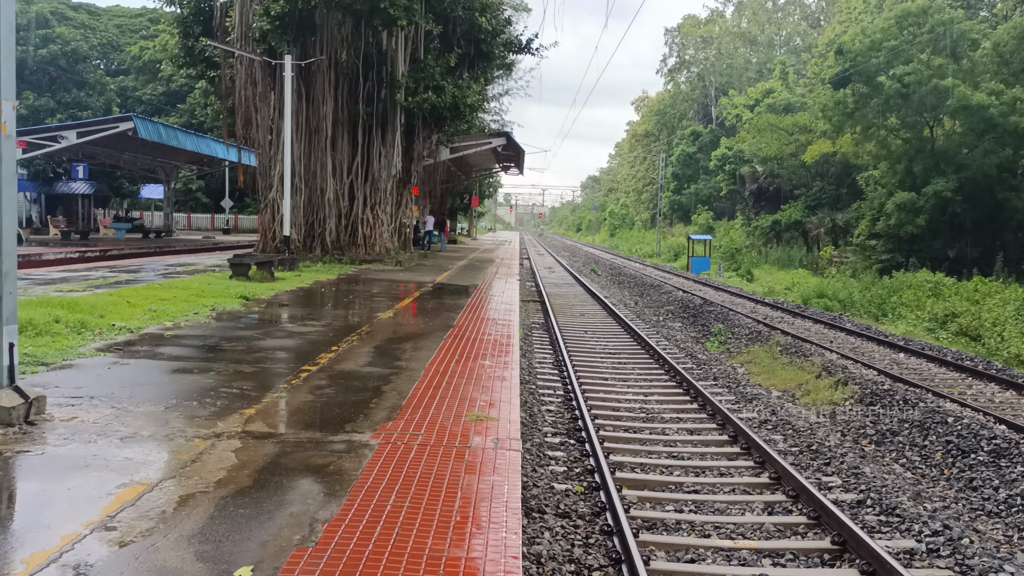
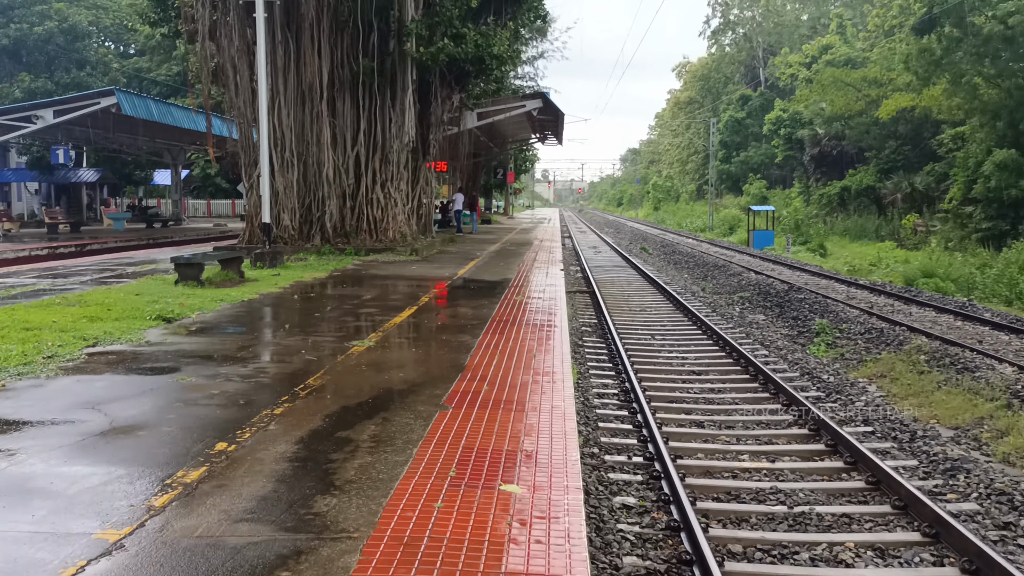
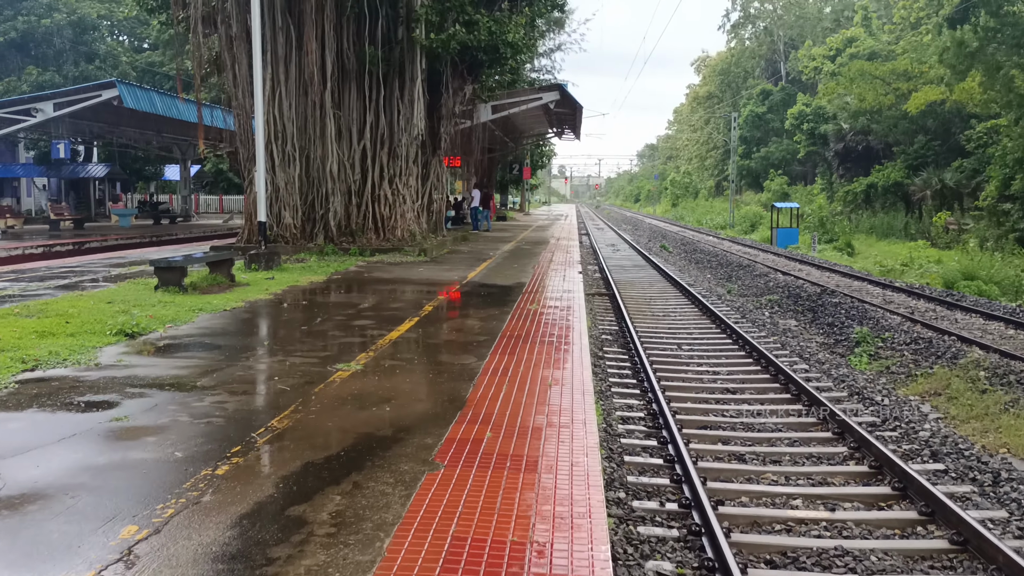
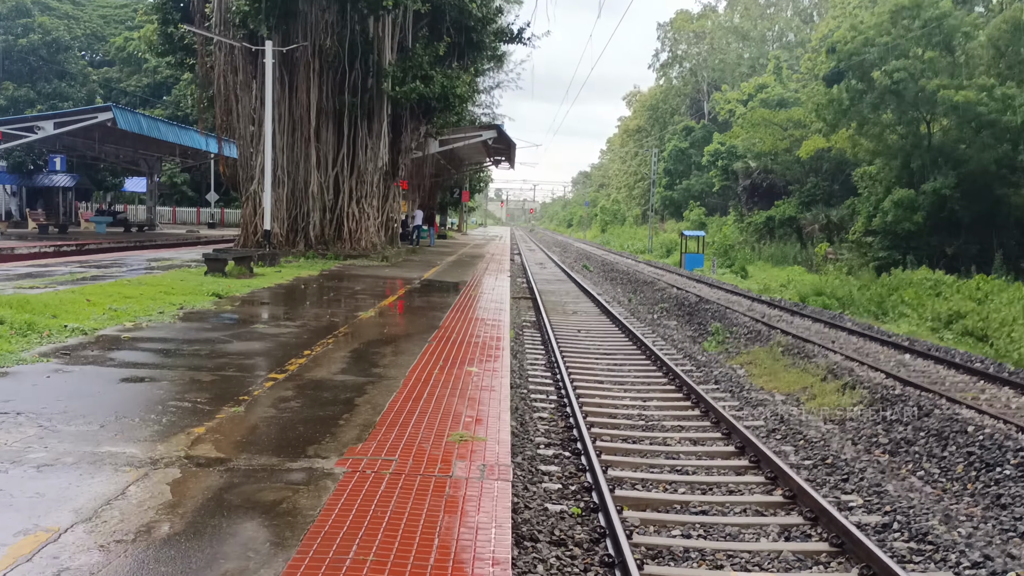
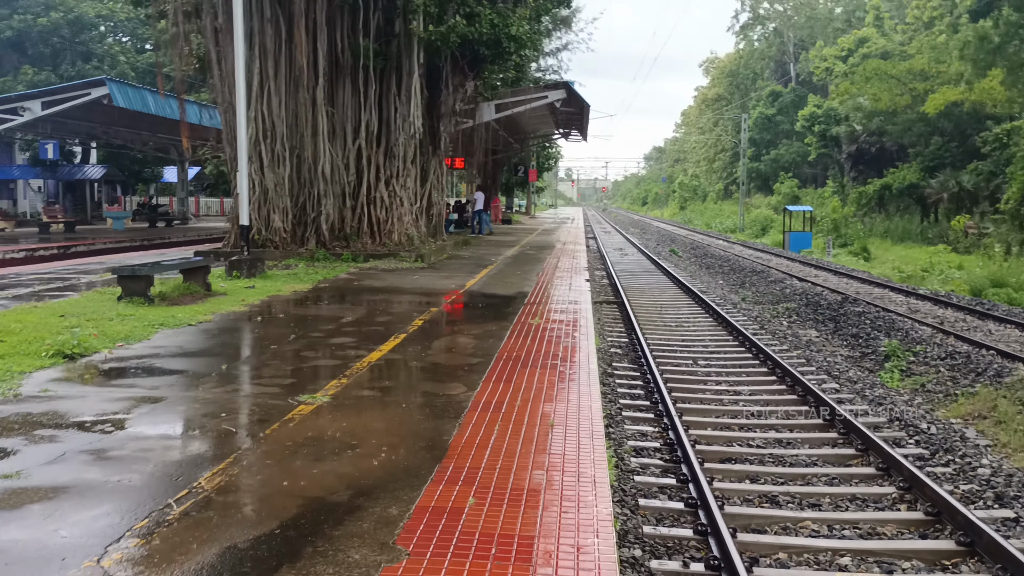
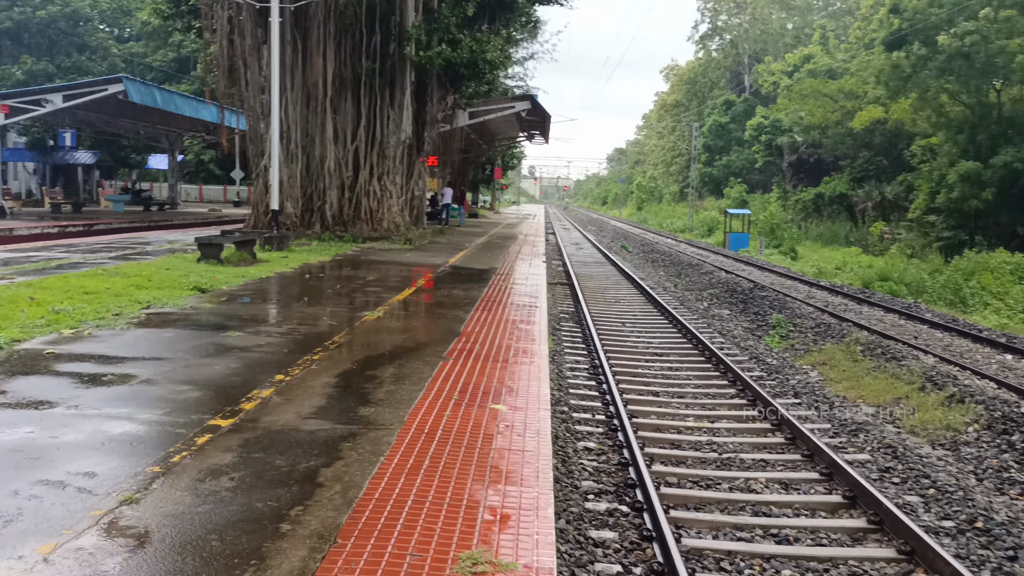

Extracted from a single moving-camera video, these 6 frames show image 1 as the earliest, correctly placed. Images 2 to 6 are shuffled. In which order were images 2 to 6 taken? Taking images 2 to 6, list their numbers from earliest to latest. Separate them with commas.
4, 6, 2, 3, 5
